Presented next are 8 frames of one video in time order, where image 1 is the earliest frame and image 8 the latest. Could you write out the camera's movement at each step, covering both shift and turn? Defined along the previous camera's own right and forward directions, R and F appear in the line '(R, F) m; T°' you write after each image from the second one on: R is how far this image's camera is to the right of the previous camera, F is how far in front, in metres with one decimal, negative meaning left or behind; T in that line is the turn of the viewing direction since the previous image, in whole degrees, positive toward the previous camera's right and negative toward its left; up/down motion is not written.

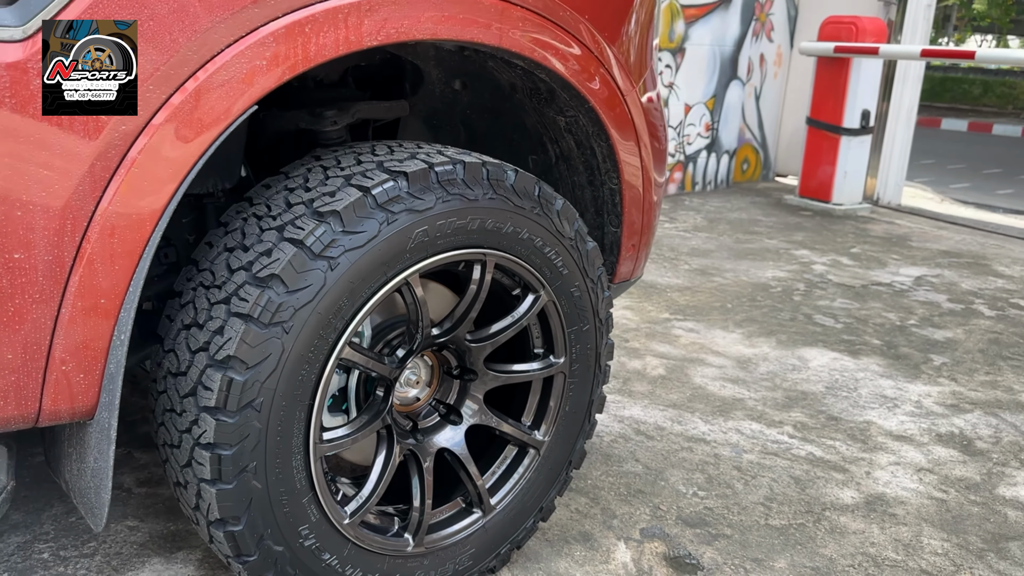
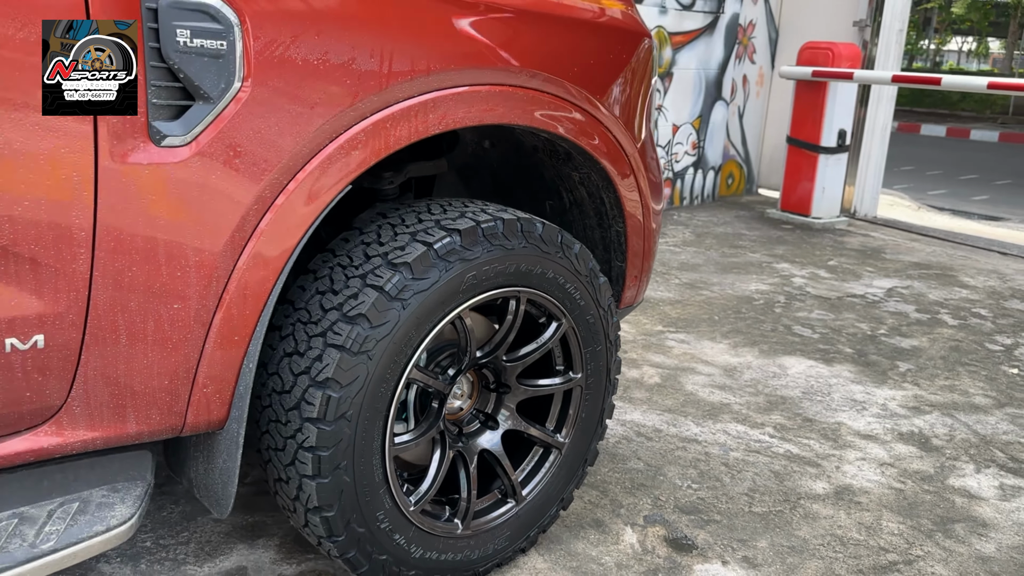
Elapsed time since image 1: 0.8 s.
(-0.1, -0.3) m; +1°
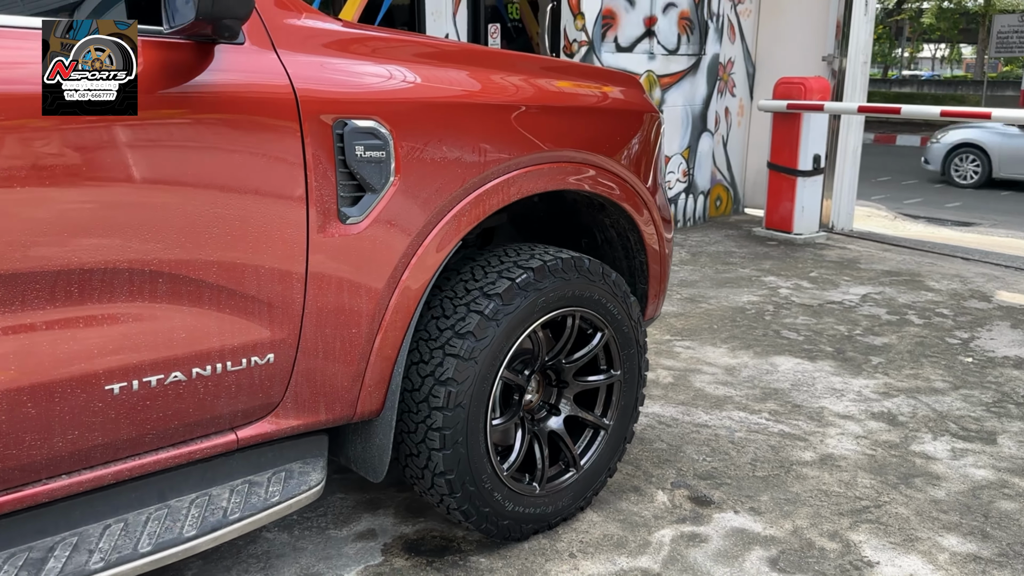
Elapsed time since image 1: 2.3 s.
(-0.2, -0.6) m; +1°
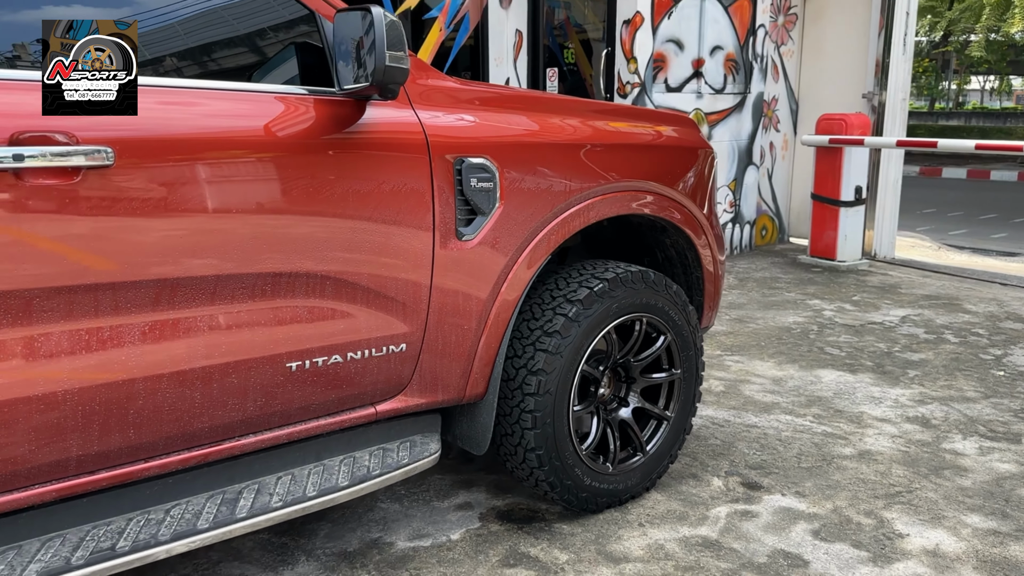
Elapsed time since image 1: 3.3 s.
(-0.1, -0.4) m; -3°
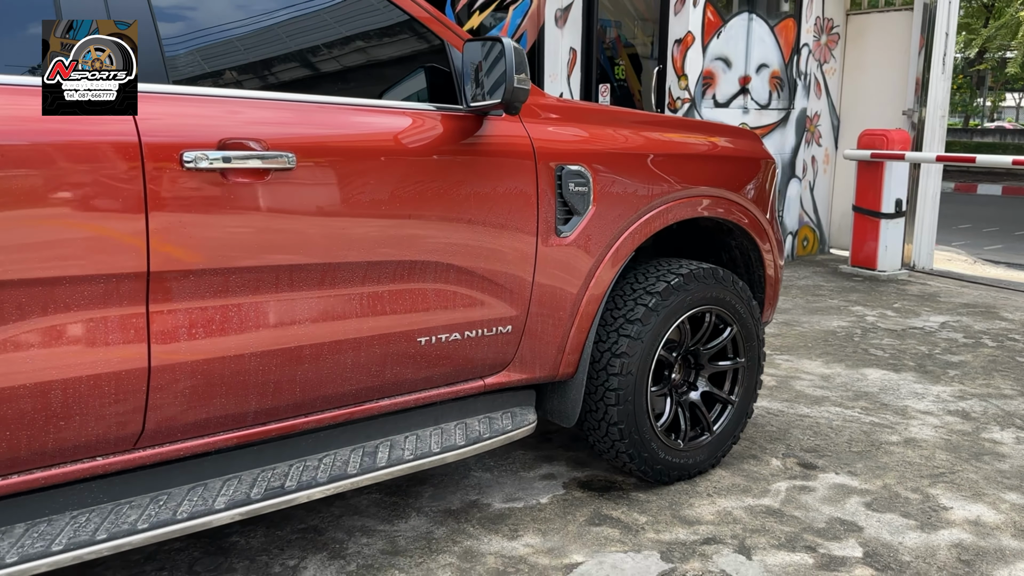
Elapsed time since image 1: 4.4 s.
(-0.2, -0.3) m; -2°
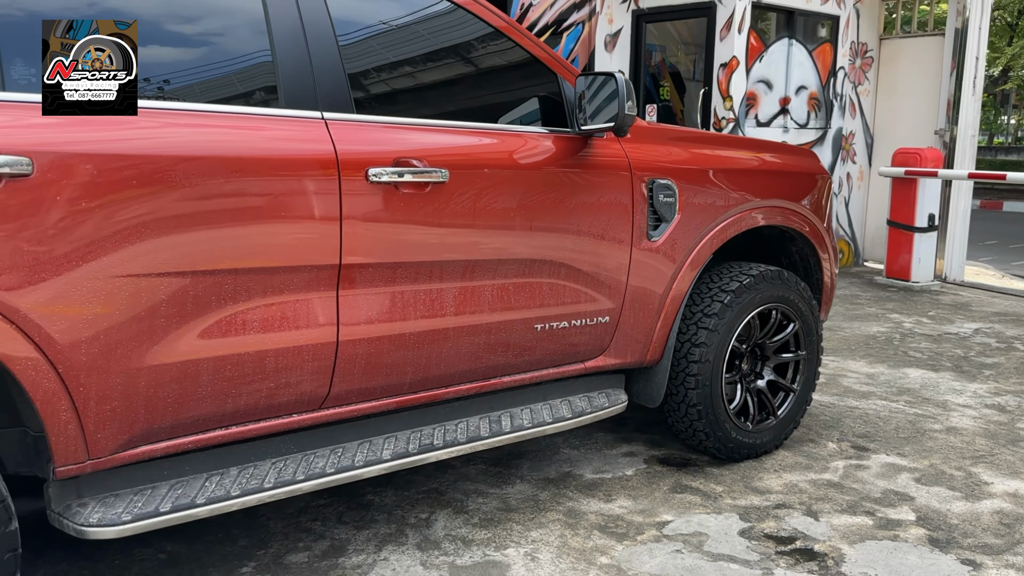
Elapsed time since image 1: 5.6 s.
(-0.3, -0.4) m; -1°
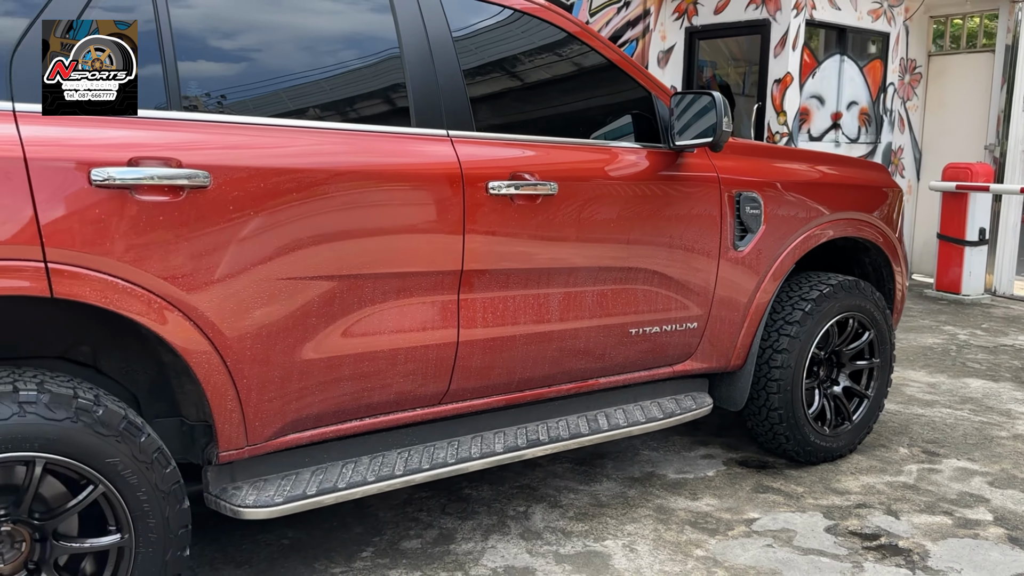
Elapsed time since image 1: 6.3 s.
(-0.3, -0.2) m; -2°
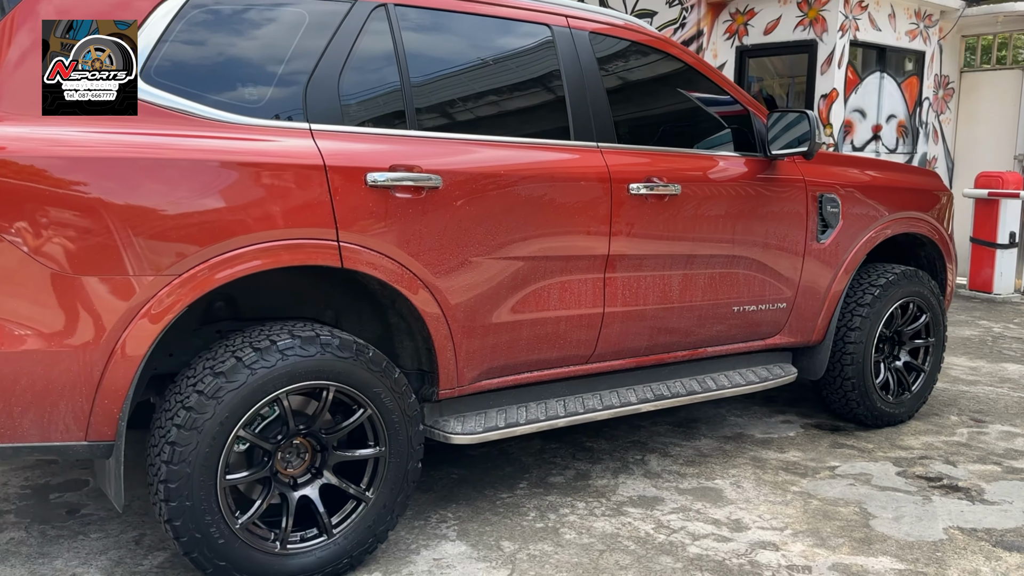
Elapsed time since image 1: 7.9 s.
(-0.5, -0.7) m; -1°
